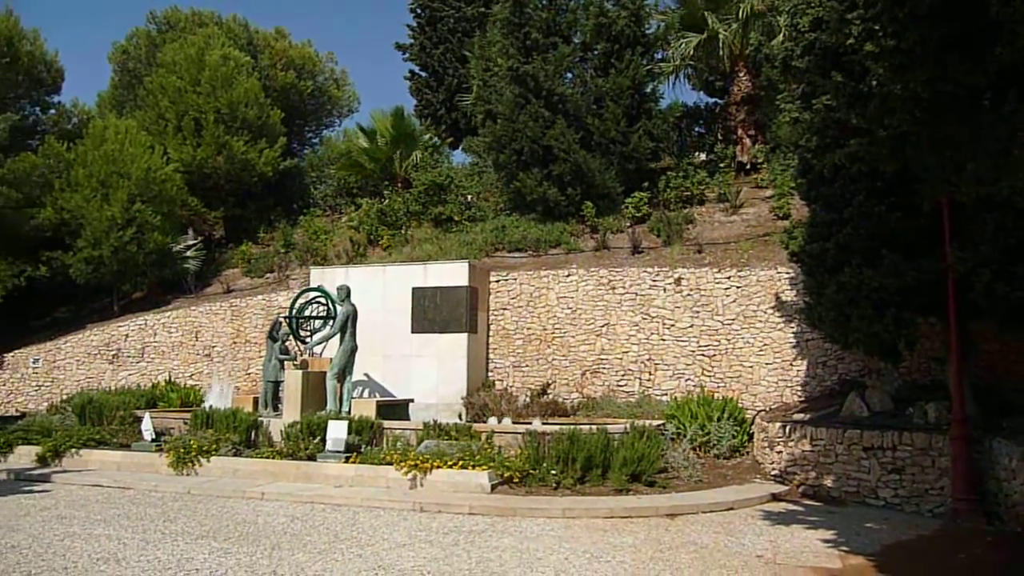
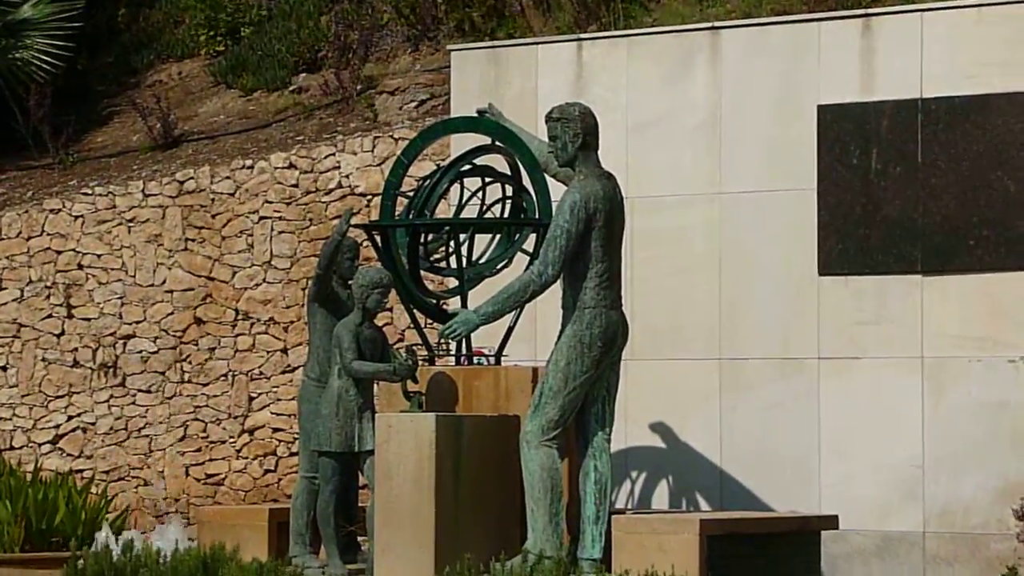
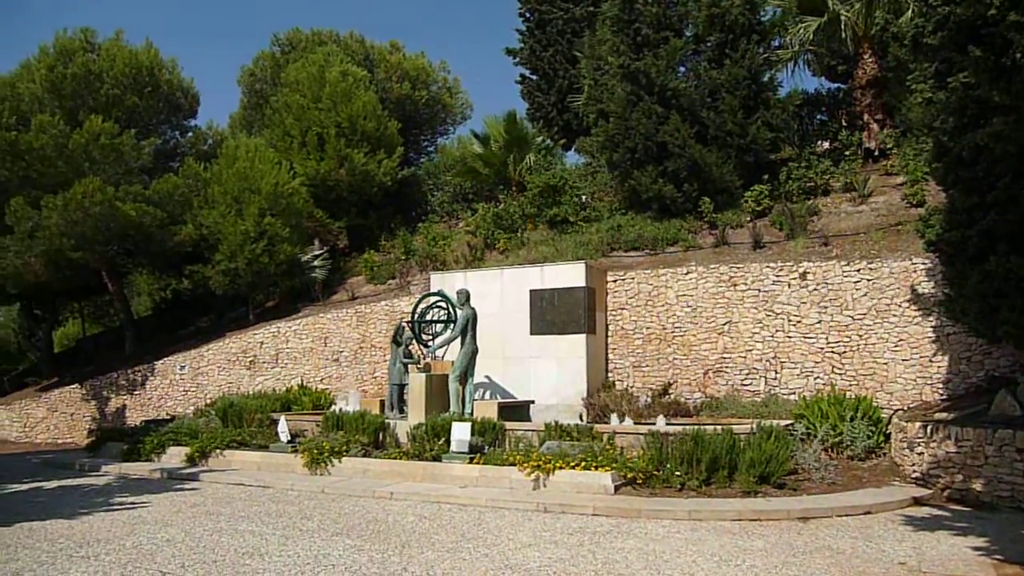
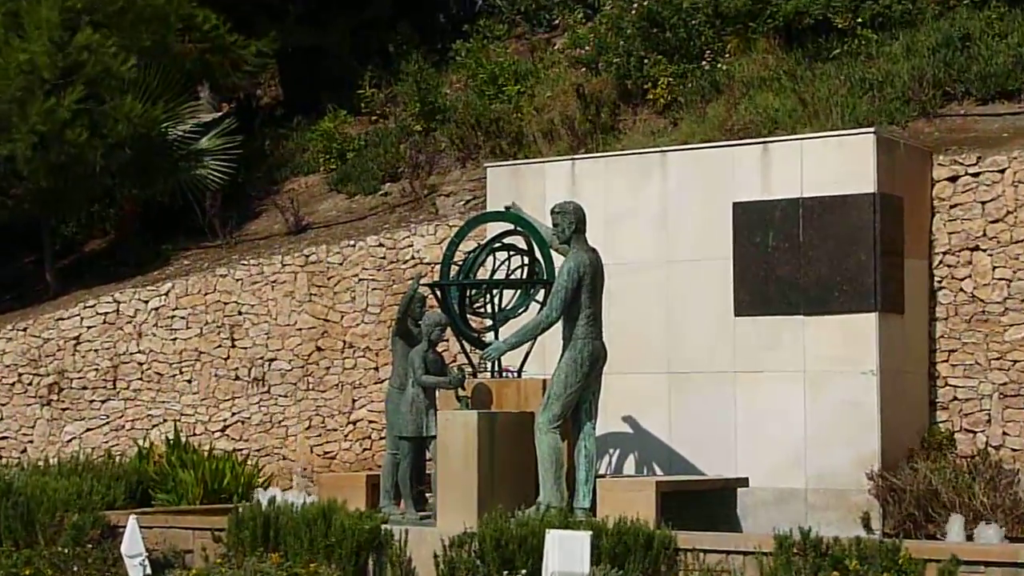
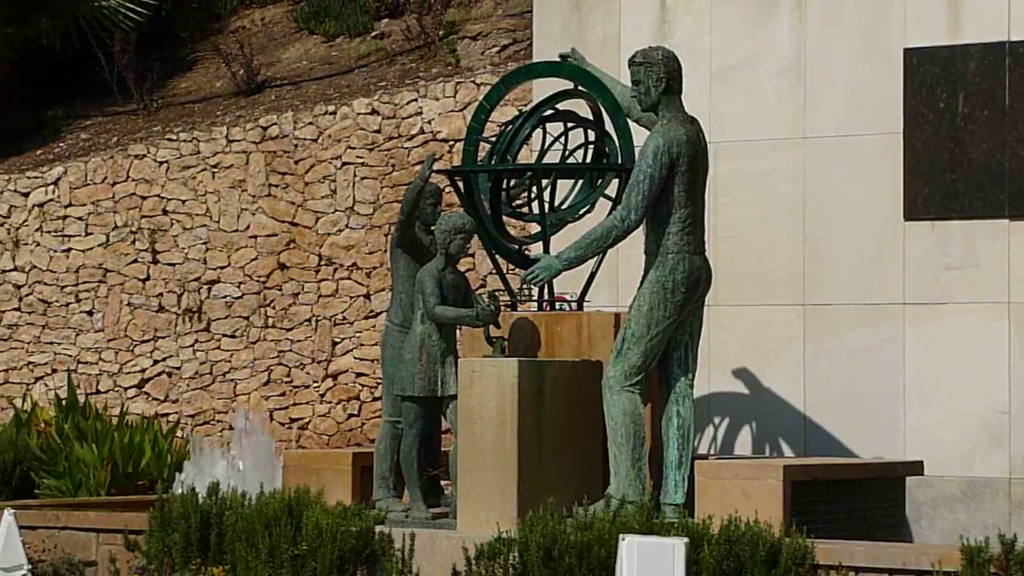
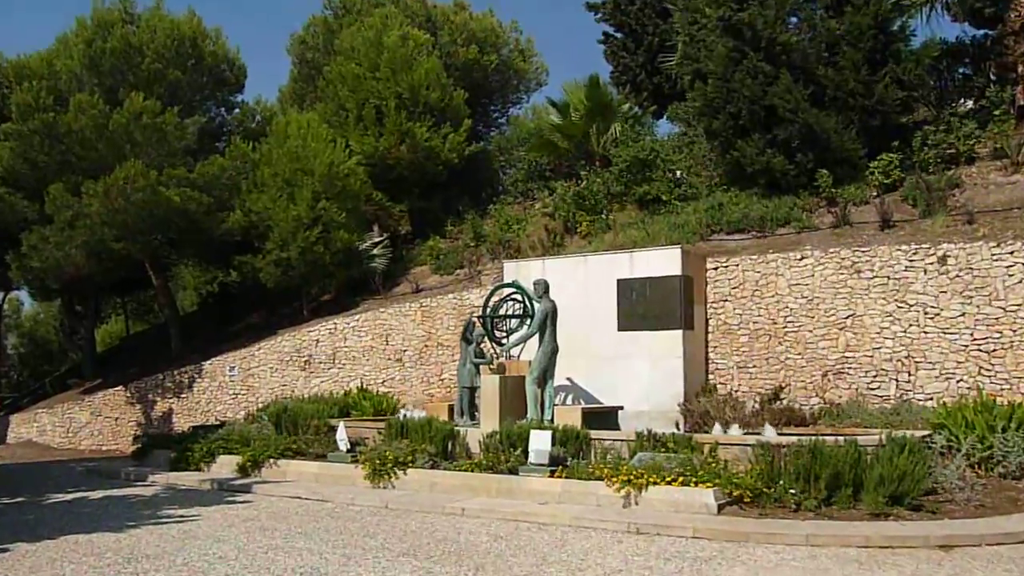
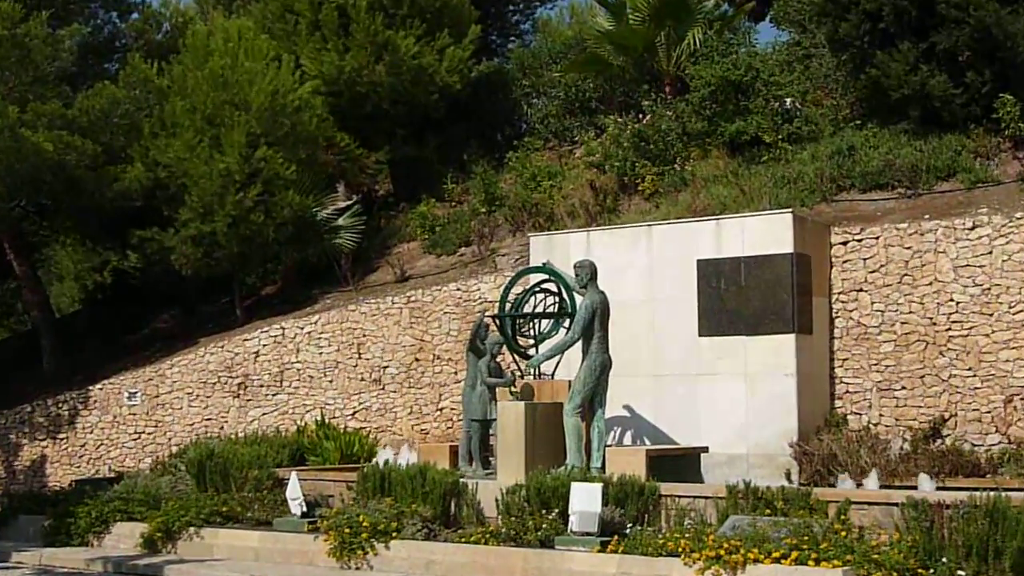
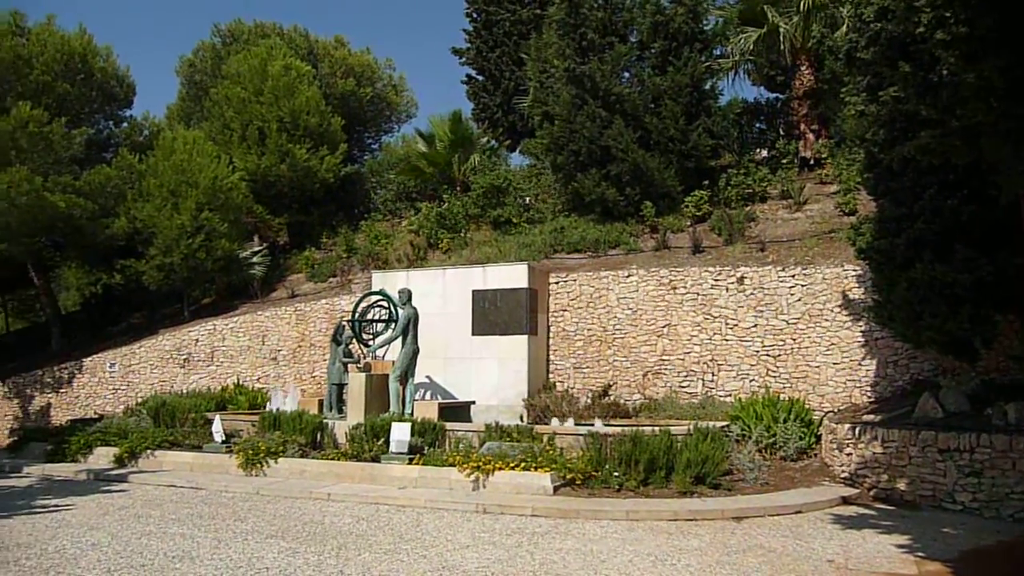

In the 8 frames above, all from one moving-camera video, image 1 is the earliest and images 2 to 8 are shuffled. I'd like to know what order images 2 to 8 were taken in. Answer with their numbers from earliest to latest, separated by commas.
8, 3, 6, 7, 4, 2, 5
